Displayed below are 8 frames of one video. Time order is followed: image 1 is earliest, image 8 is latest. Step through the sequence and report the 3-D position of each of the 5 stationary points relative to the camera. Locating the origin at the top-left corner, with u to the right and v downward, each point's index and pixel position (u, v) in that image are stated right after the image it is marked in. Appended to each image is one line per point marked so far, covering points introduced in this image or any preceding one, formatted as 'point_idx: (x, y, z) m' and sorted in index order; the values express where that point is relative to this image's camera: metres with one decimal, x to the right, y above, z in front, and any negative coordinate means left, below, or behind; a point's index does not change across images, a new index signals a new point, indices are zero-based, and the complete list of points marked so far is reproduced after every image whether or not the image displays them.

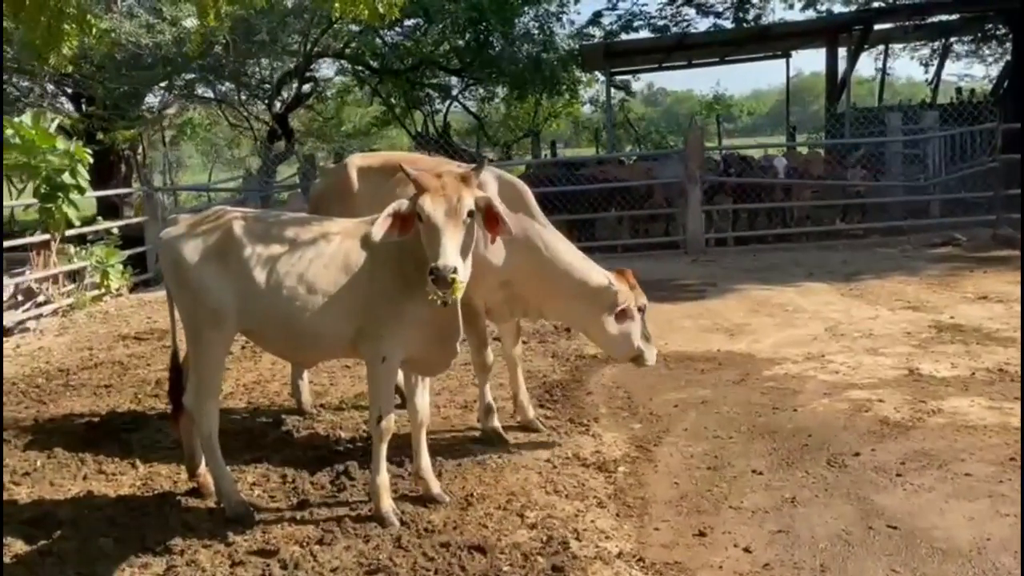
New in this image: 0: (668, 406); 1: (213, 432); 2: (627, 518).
0: (+1.1, -0.9, +6.1) m
1: (-1.6, -0.7, +4.5) m
2: (+0.6, -1.2, +4.4) m
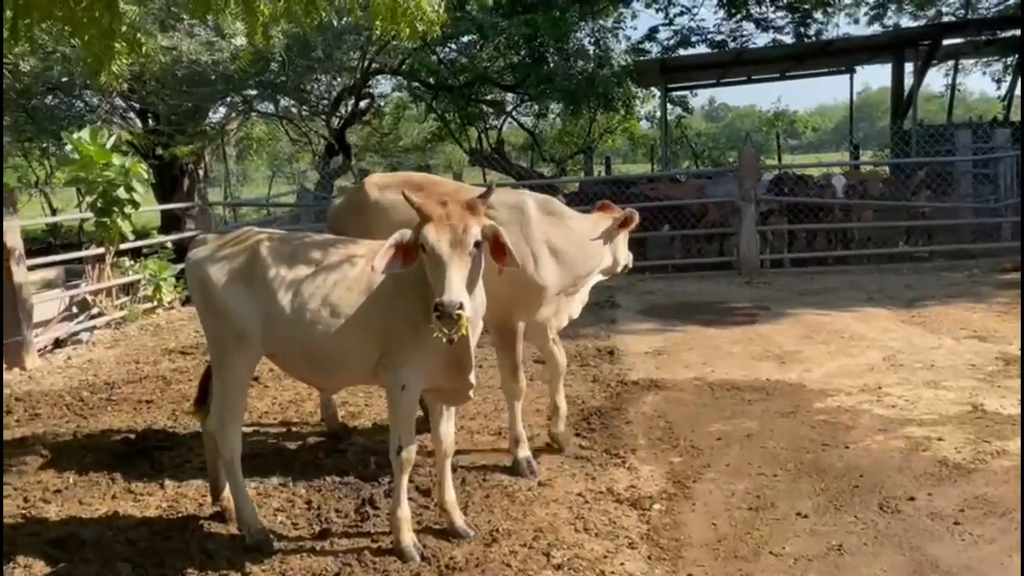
0: (+1.4, -1.0, +5.9) m
1: (-1.4, -0.9, +4.5) m
2: (+0.7, -1.3, +4.1) m
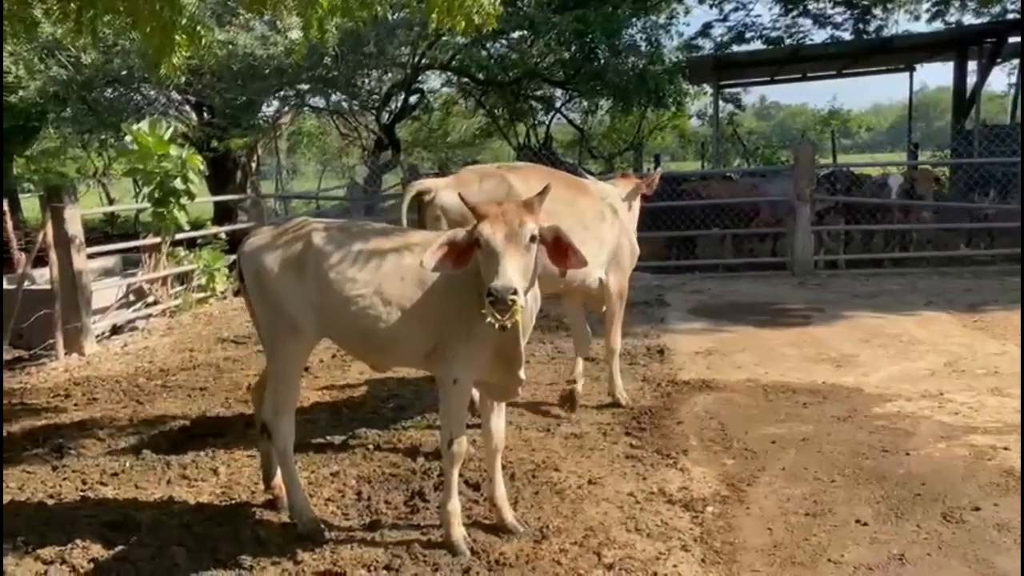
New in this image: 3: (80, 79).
0: (+1.7, -1.0, +5.7) m
1: (-1.2, -0.8, +4.5) m
2: (+1.0, -1.3, +4.1) m
3: (-6.6, +3.2, +13.1) m
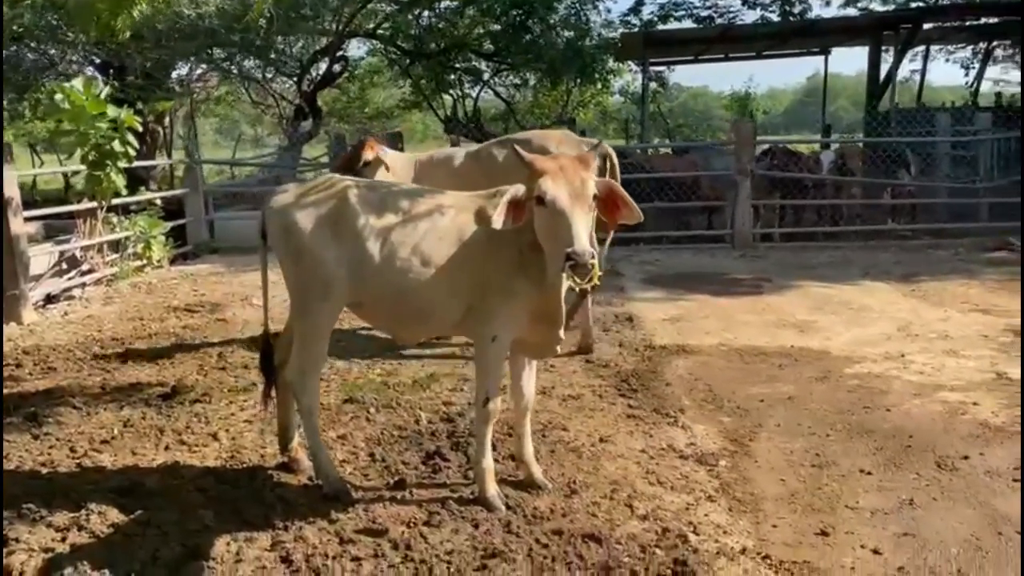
0: (+1.7, -0.8, +6.0) m
1: (-1.0, -0.6, +4.4) m
2: (+1.1, -1.1, +4.2) m
3: (-7.4, +3.7, +12.3) m
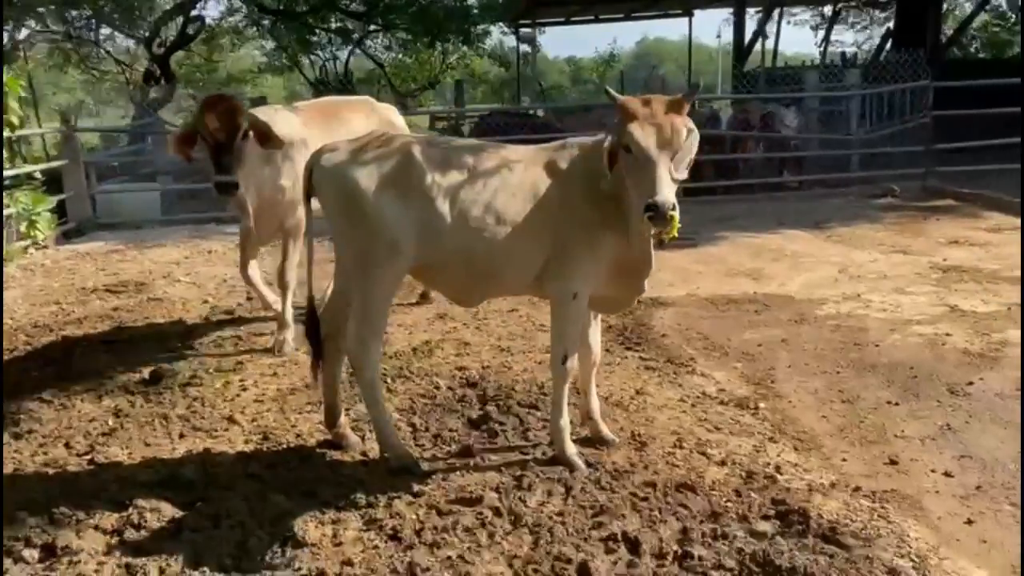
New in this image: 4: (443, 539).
0: (+1.7, -0.4, +6.2) m
1: (-0.7, -0.4, +4.2) m
2: (+1.5, -0.8, +4.4) m
3: (-8.5, +3.8, +10.7) m
4: (-0.3, -1.0, +3.5) m
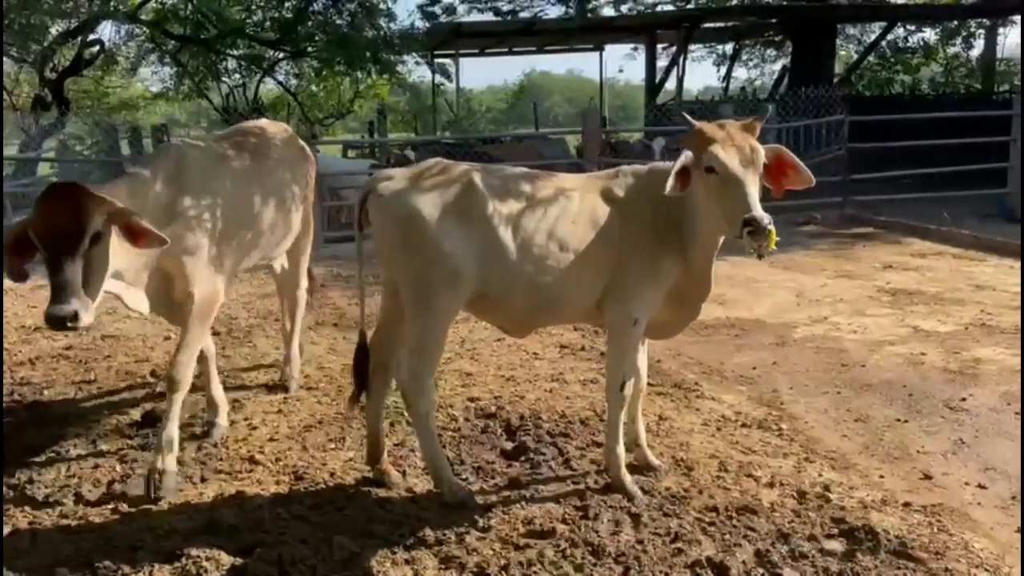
0: (+1.8, -0.6, +6.4) m
1: (-0.4, -0.6, +4.1) m
2: (+1.8, -1.0, +4.5) m
3: (-9.0, +3.3, +9.7) m
4: (+0.1, -1.2, +3.5) m
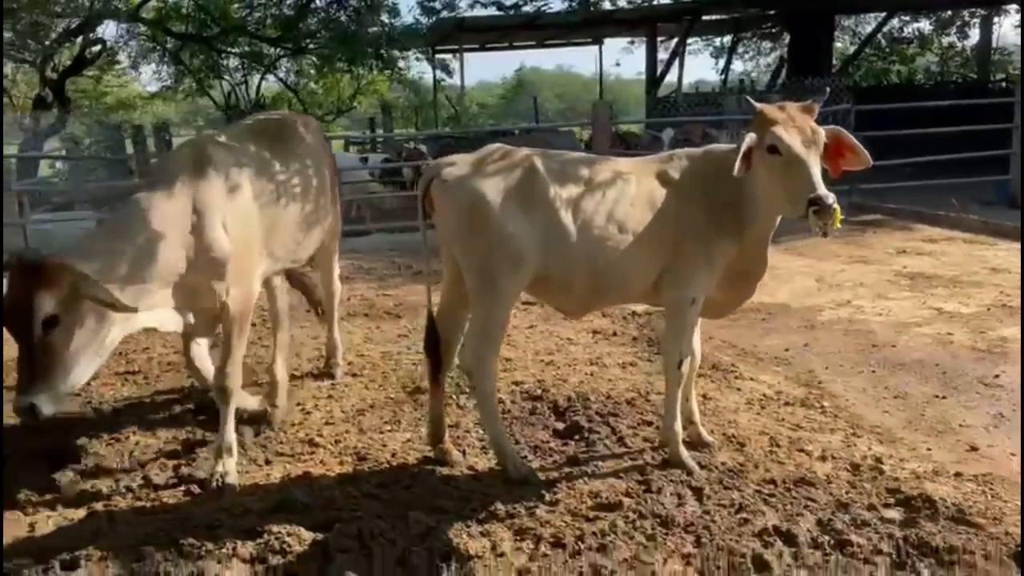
0: (+2.0, -0.5, +6.5) m
1: (-0.1, -0.5, +4.2) m
2: (+2.1, -0.8, +4.7) m
3: (-8.8, +3.3, +9.7) m
4: (+0.4, -1.1, +3.6) m
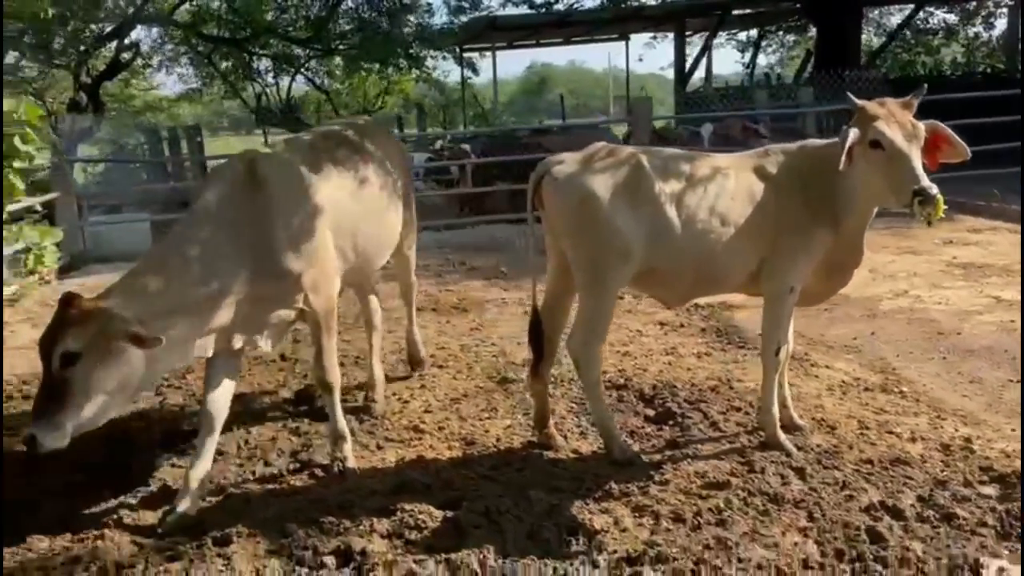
0: (+2.6, -0.4, +6.7) m
1: (+0.5, -0.4, +4.4) m
2: (+2.6, -0.8, +4.8) m
3: (-8.2, +3.3, +10.0) m
4: (+0.9, -1.0, +3.8) m
